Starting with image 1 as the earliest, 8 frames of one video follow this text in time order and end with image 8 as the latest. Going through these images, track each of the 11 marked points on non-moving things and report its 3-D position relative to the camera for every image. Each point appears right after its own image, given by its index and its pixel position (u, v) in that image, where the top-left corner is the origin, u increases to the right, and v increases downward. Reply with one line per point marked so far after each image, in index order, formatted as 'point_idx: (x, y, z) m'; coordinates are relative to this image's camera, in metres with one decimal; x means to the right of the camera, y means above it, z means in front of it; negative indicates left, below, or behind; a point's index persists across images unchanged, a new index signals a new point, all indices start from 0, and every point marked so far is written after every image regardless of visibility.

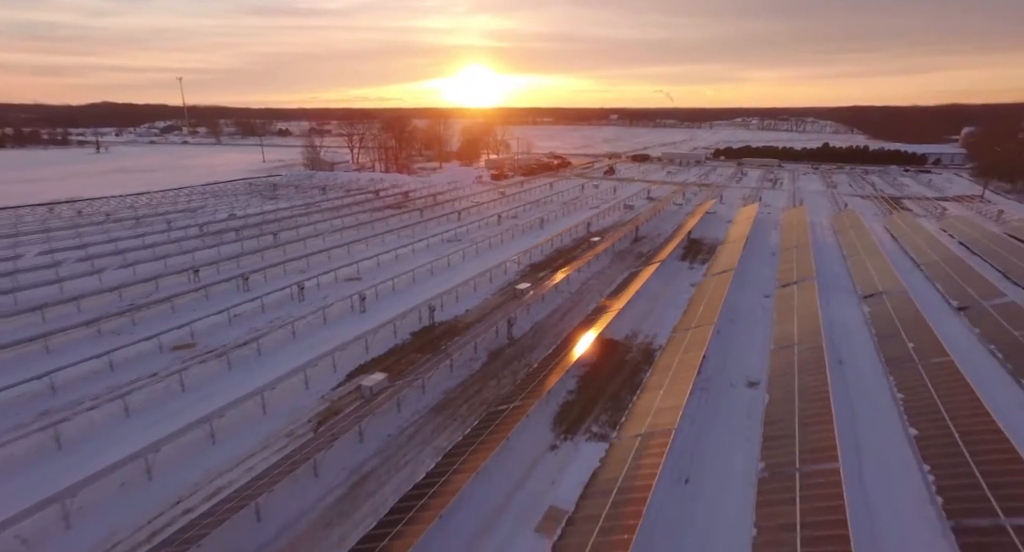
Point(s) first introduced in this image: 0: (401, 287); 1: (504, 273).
0: (-3.0, -0.2, +16.1) m
1: (-0.2, +0.1, +17.3) m
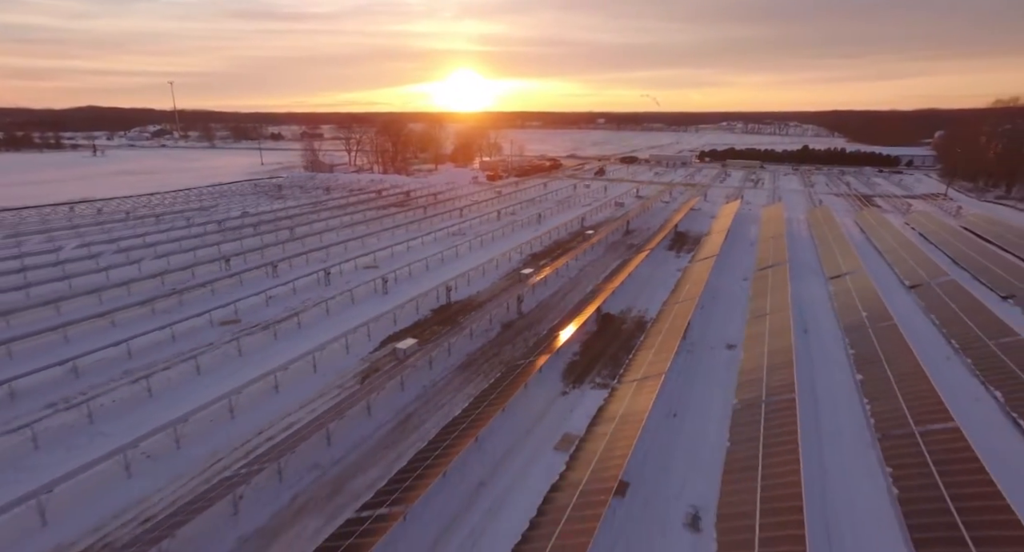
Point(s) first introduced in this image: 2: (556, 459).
0: (-2.9, +0.1, +17.8) m
1: (-0.1, +0.5, +19.0) m
2: (+0.7, -2.6, +8.6) m
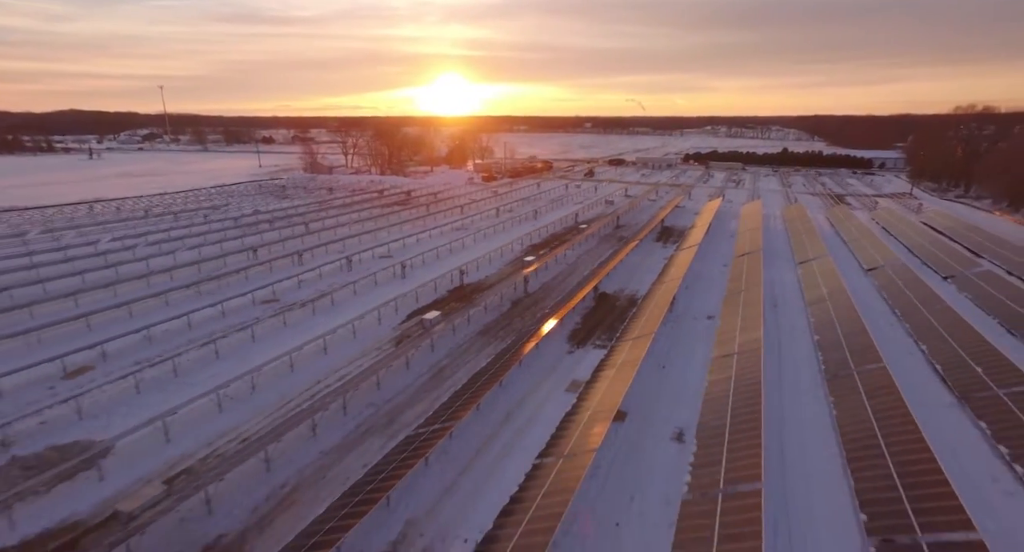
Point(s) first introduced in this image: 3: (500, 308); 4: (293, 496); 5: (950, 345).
0: (-2.8, +0.5, +19.7) m
1: (0.0, +0.9, +21.0) m
2: (+1.0, -2.1, +10.5) m
3: (-0.3, -0.8, +14.9) m
4: (-2.8, -2.9, +7.6) m
5: (+9.2, -1.6, +12.4) m
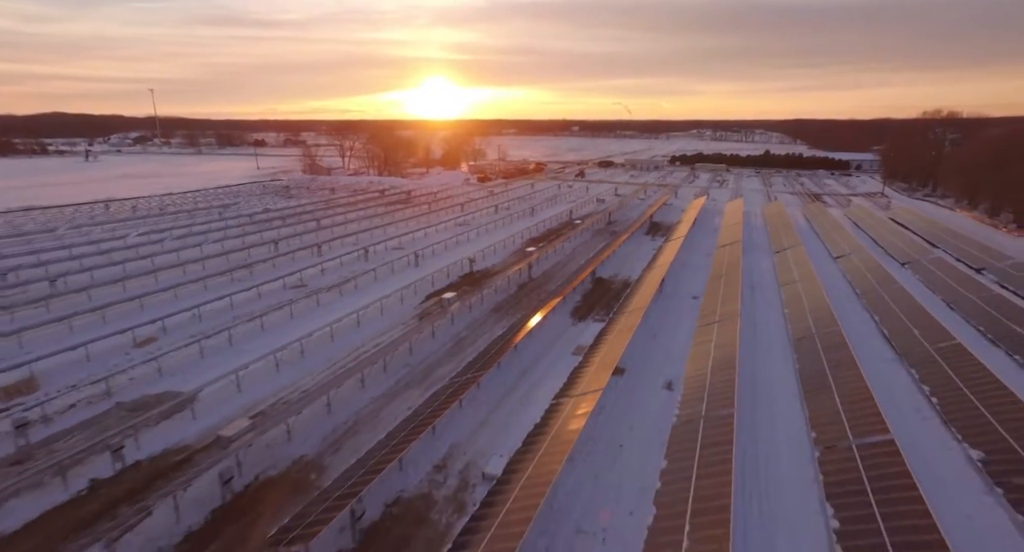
0: (-2.7, +0.9, +21.4) m
1: (+0.1, +1.3, +22.7) m
2: (+1.3, -1.7, +12.3) m
3: (-0.1, -0.4, +16.6) m
4: (-2.5, -2.4, +9.3) m
5: (+9.4, -1.1, +14.3) m
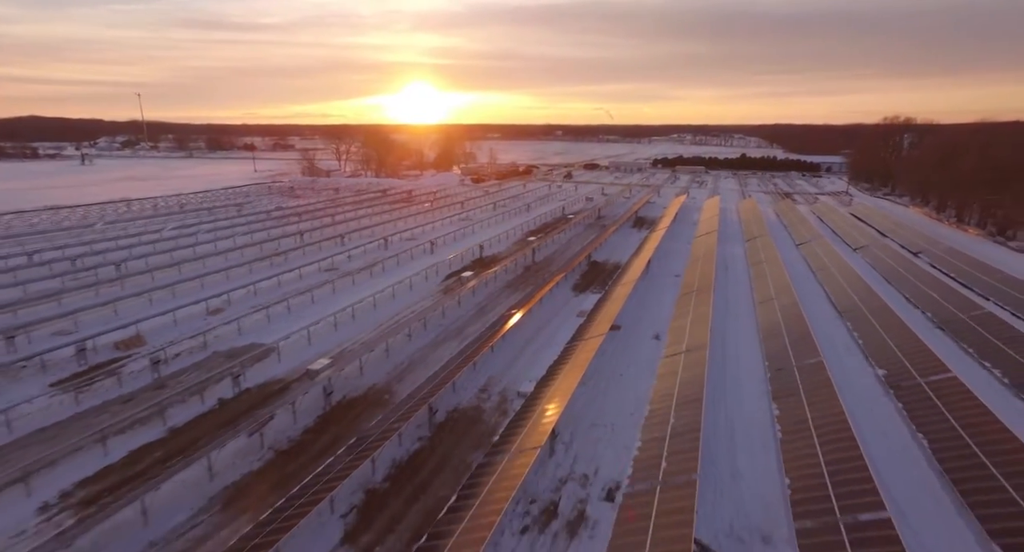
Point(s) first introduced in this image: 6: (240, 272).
0: (-2.6, +1.4, +23.9) m
1: (+0.1, +1.8, +25.3) m
2: (+1.6, -1.1, +14.9) m
3: (+0.1, +0.2, +19.2) m
4: (-2.0, -1.9, +11.8) m
5: (+9.7, -0.5, +17.2) m
6: (-8.8, +0.1, +18.8) m
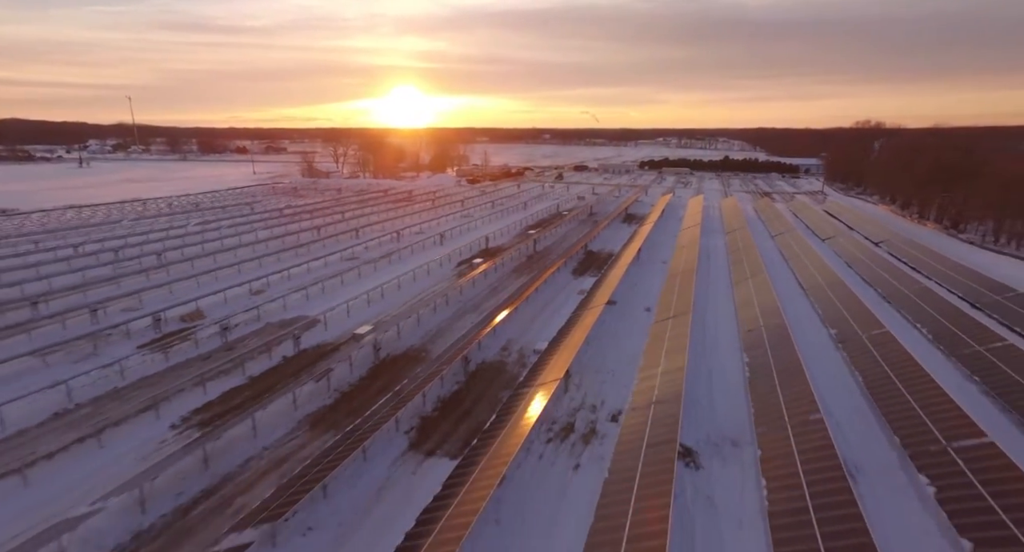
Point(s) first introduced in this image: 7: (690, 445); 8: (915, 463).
0: (-2.6, +1.8, +25.9) m
1: (+0.1, +2.2, +27.4) m
2: (+1.9, -0.6, +17.0) m
3: (+0.3, +0.6, +21.3) m
4: (-1.7, -1.4, +13.9) m
5: (+9.9, 0.0, +19.5) m
6: (-8.6, +0.5, +20.7) m
7: (+2.7, -2.6, +9.0) m
8: (+5.8, -2.6, +8.4) m
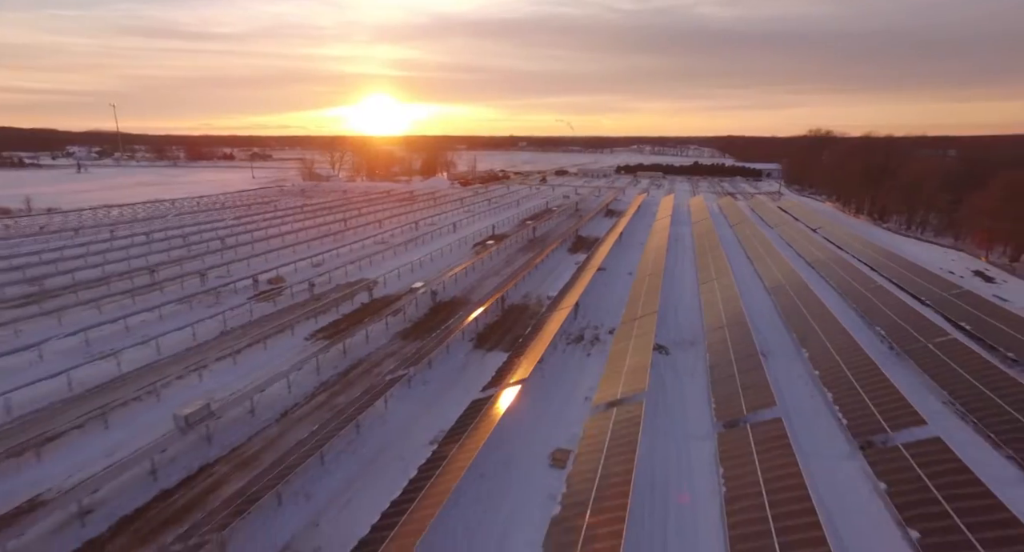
0: (-2.6, +2.6, +30.2) m
1: (0.0, +3.0, +31.8) m
2: (+2.3, +0.3, +21.5) m
3: (+0.5, +1.5, +25.7) m
4: (-1.2, -0.4, +18.2) m
5: (+10.2, +1.0, +24.3) m
6: (-8.4, +1.3, +24.8) m
7: (+3.4, -1.5, +13.5) m
8: (+6.5, -1.6, +13.0) m
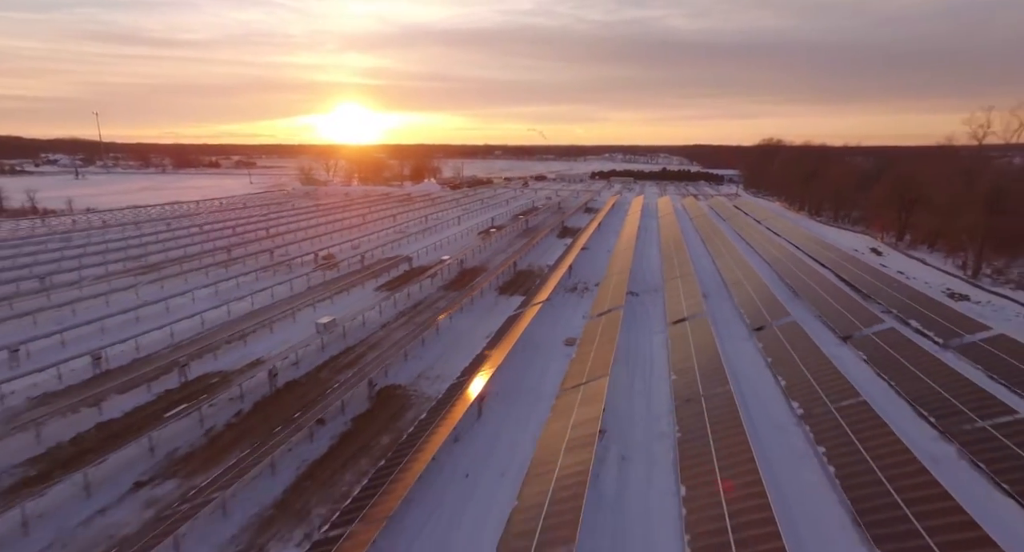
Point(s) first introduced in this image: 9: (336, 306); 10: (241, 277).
0: (-2.9, +3.3, +35.2) m
1: (-0.4, +3.8, +36.9) m
2: (+2.3, +1.3, +26.6) m
3: (+0.3, +2.3, +30.8) m
4: (-1.0, +0.5, +23.2) m
5: (+10.1, +1.9, +29.8) m
6: (-8.5, +2.1, +29.5) m
7: (+3.8, -0.5, +18.7) m
8: (+6.9, -0.5, +18.4) m
9: (-4.9, -0.8, +16.3) m
10: (-8.8, 0.0, +19.1) m
